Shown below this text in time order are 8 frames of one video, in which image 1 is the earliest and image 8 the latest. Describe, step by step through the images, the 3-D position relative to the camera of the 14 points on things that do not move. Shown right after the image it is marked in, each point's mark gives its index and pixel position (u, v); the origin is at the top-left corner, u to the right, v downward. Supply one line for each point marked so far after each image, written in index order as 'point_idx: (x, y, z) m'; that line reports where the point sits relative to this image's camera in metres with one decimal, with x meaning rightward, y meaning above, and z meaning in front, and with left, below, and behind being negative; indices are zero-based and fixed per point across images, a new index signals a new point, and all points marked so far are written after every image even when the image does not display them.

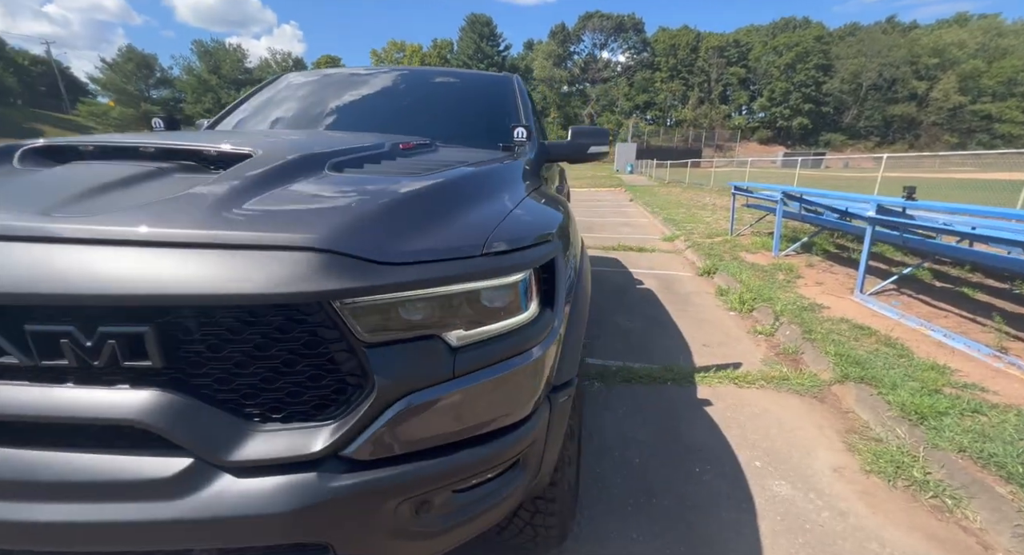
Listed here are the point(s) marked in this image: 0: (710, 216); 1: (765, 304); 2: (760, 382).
0: (+3.8, +1.1, +8.9) m
1: (+2.4, -0.3, +4.5) m
2: (+1.8, -0.7, +3.3) m
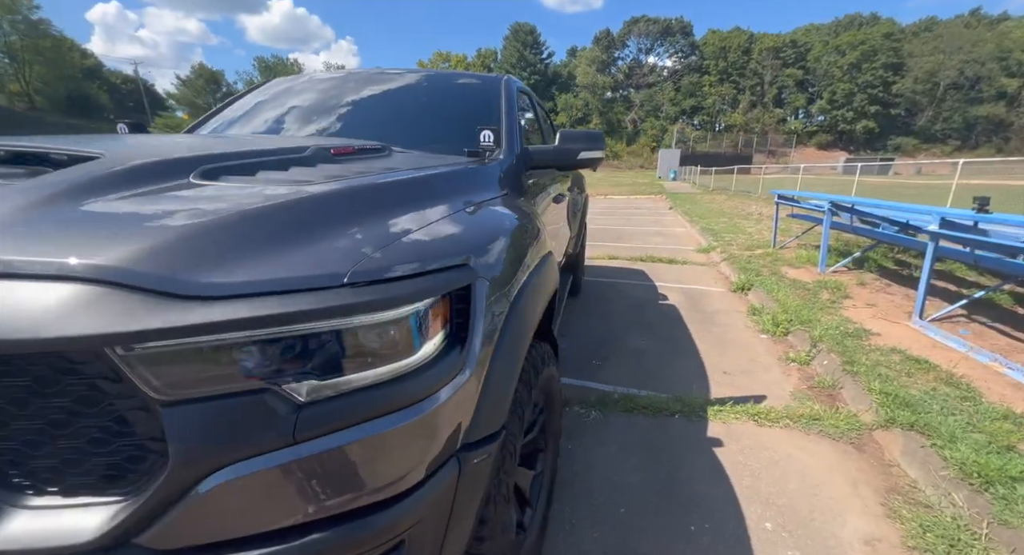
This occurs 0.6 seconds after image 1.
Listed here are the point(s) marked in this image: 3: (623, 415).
0: (+4.3, +0.9, +8.3) m
1: (+2.5, -0.4, +4.0) m
2: (+1.7, -0.9, +2.9) m
3: (+0.7, -0.8, +2.9) m
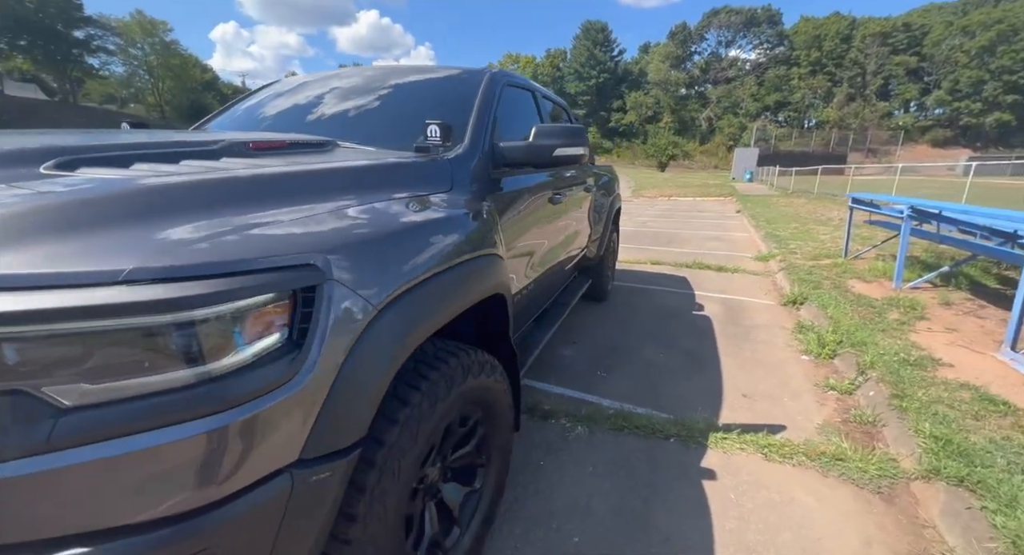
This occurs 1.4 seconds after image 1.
0: (+5.0, +0.7, +7.4) m
1: (+2.5, -0.5, +3.5) m
2: (+1.5, -1.0, +2.5) m
3: (+0.6, -0.9, +2.7) m
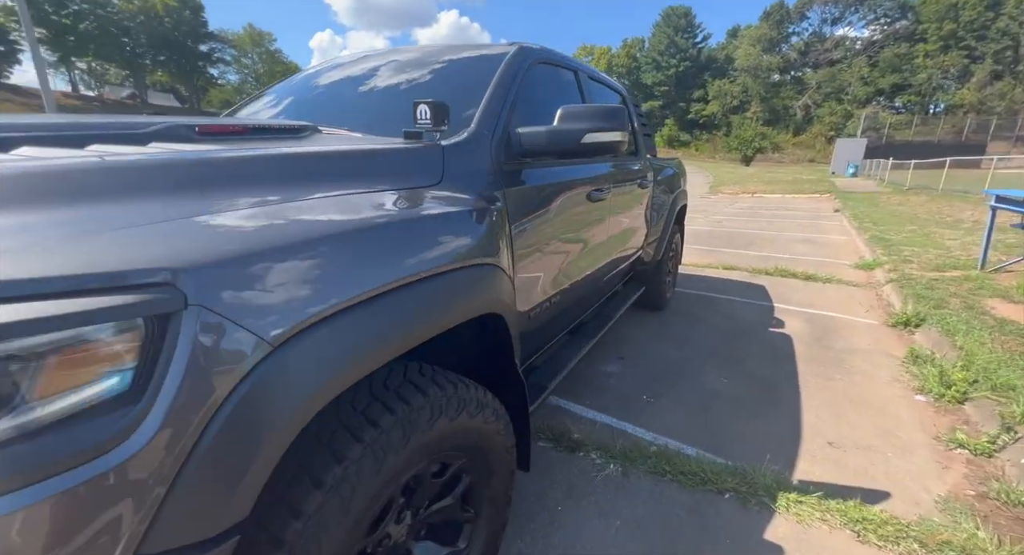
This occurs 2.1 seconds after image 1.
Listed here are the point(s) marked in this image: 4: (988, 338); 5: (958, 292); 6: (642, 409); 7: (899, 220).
0: (+5.8, +0.5, +6.1) m
1: (+2.7, -0.7, +2.6) m
2: (+1.6, -1.0, +1.8) m
3: (+0.7, -0.9, +2.2) m
4: (+3.3, -0.4, +3.3) m
5: (+4.0, -0.1, +4.2) m
6: (+0.8, -0.8, +2.8) m
7: (+6.7, +1.0, +8.2) m
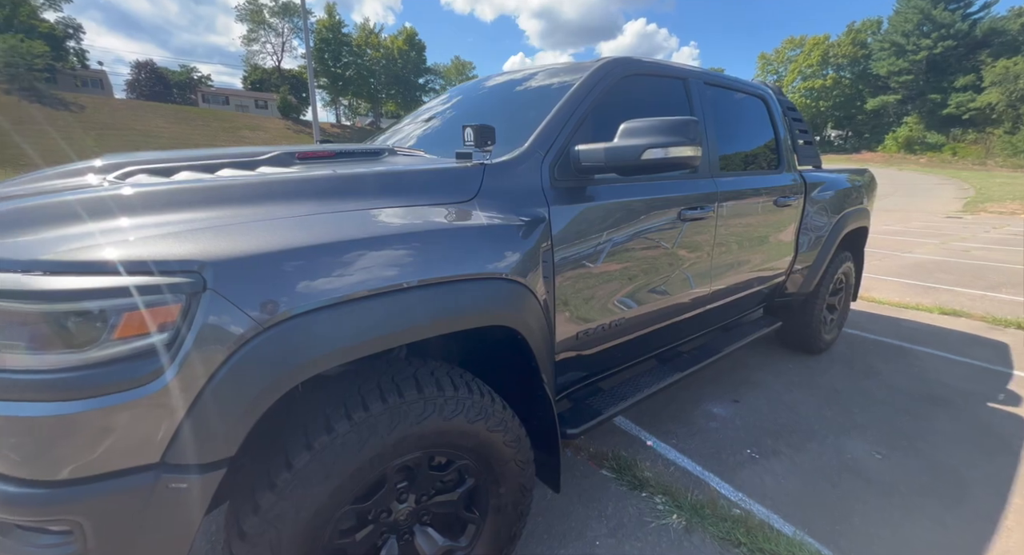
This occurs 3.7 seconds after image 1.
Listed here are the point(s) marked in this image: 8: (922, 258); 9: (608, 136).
0: (+7.2, -0.2, +3.7) m
1: (+2.9, -1.0, +1.6) m
2: (+1.6, -1.2, +1.2) m
3: (+0.8, -1.1, +1.9) m
4: (+3.7, -0.8, +1.9) m
5: (+4.7, -0.6, +2.6) m
6: (+1.2, -0.9, +2.4) m
7: (+8.8, +0.2, +5.4) m
8: (+6.8, +0.4, +7.9) m
9: (+0.4, +0.6, +1.9) m
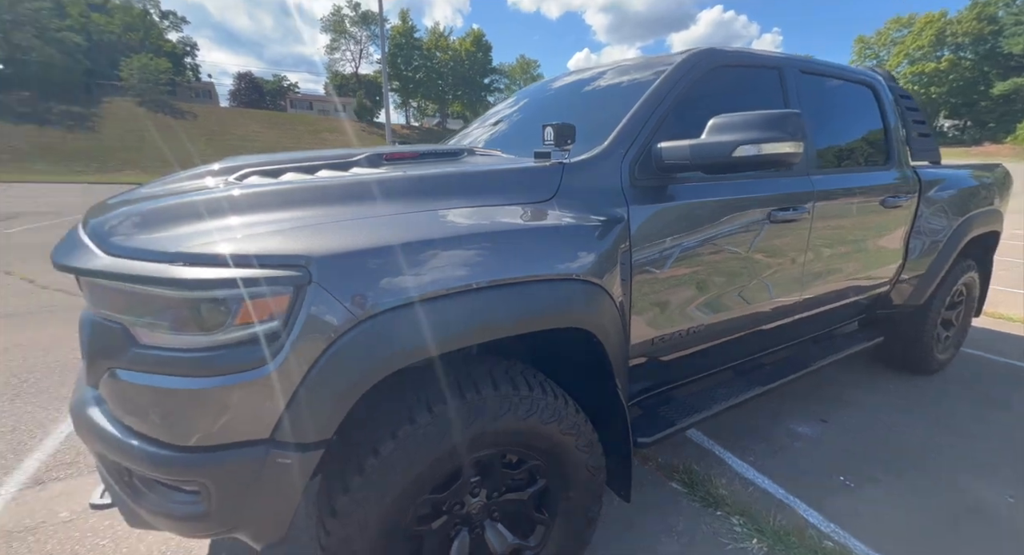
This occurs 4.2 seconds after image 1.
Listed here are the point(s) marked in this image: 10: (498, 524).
0: (+7.6, -0.4, +2.8) m
1: (+3.1, -1.0, +1.2) m
2: (+1.7, -1.3, +1.0) m
3: (+1.1, -1.1, +1.8) m
4: (+4.0, -0.9, +1.4) m
5: (+5.0, -0.7, +1.9) m
6: (+1.5, -1.0, +2.2) m
7: (+9.4, 0.0, +4.2) m
8: (+7.9, +0.2, +7.0) m
9: (+0.7, +0.6, +1.9) m
10: (0.0, -0.8, +1.5) m
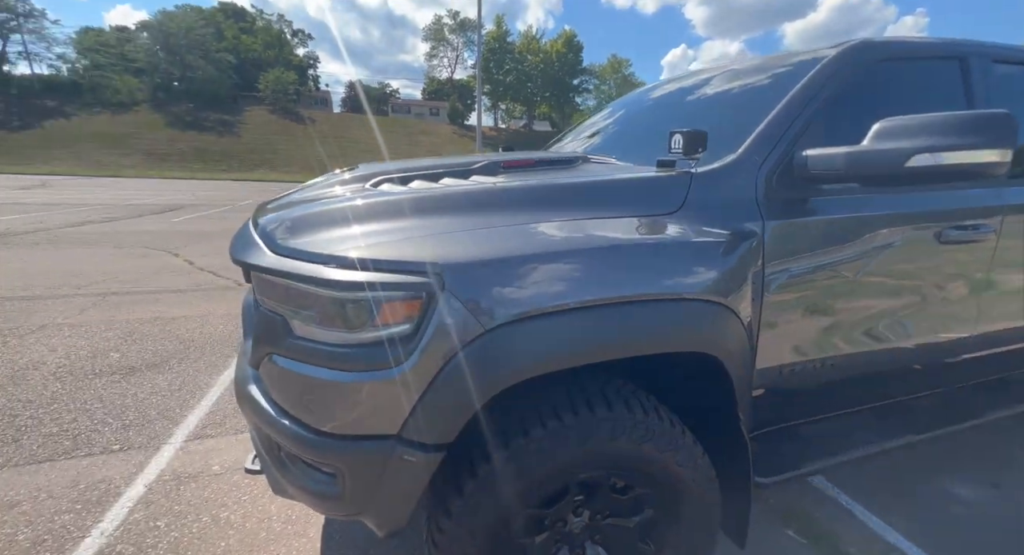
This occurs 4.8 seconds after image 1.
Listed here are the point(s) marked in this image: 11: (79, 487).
0: (+8.1, -0.8, +1.4) m
1: (+3.3, -1.2, +0.6) m
2: (+1.9, -1.4, +0.7) m
3: (+1.4, -1.2, +1.5) m
4: (+4.2, -1.1, +0.7) m
5: (+5.3, -1.0, +1.0) m
6: (+1.9, -1.1, +1.9) m
7: (+10.1, -0.5, +2.5) m
8: (+9.0, -0.2, +5.5) m
9: (+1.1, +0.5, +1.7) m
10: (+0.3, -0.9, +1.5) m
11: (-2.0, -1.0, +2.1) m
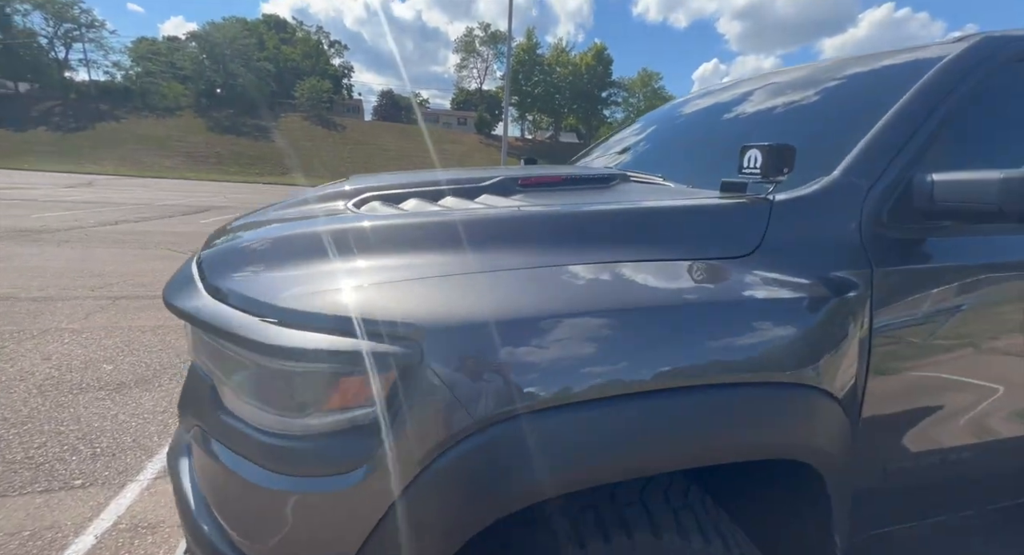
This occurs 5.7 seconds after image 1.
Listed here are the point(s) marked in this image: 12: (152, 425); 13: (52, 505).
0: (+8.1, -1.2, +0.7) m
1: (+3.3, -1.4, +0.1) m
2: (+1.8, -1.6, +0.2) m
3: (+1.4, -1.4, +1.1) m
4: (+4.2, -1.4, +0.1) m
5: (+5.3, -1.3, +0.4) m
6: (+1.9, -1.3, +1.4) m
7: (+10.1, -1.0, +1.7) m
8: (+9.2, -0.8, +4.7) m
9: (+1.2, +0.3, +1.3) m
10: (+0.3, -1.0, +1.1) m
11: (-1.9, -1.0, +1.9) m
12: (-2.1, -0.9, +2.8) m
13: (-2.0, -1.0, +2.0) m
